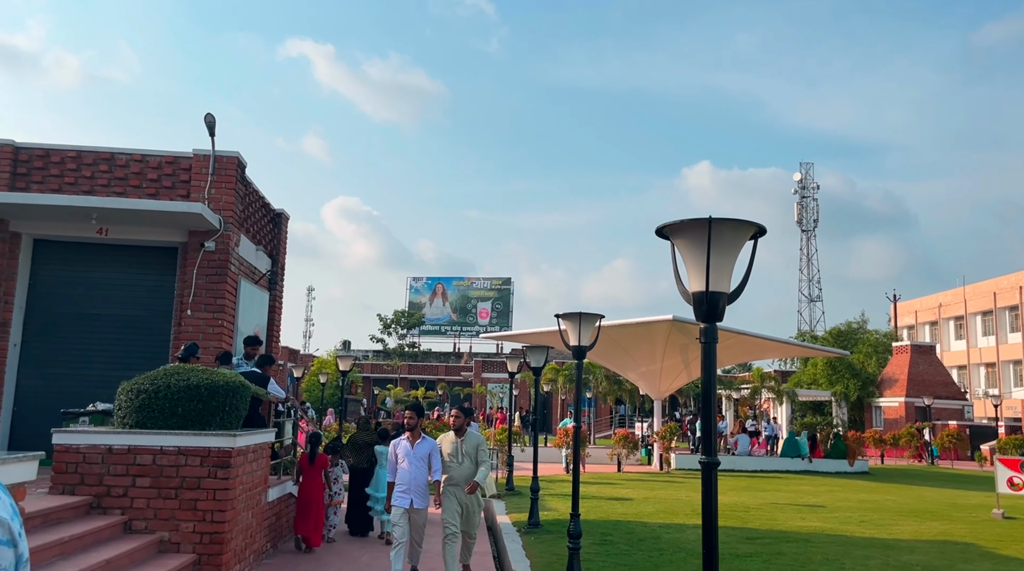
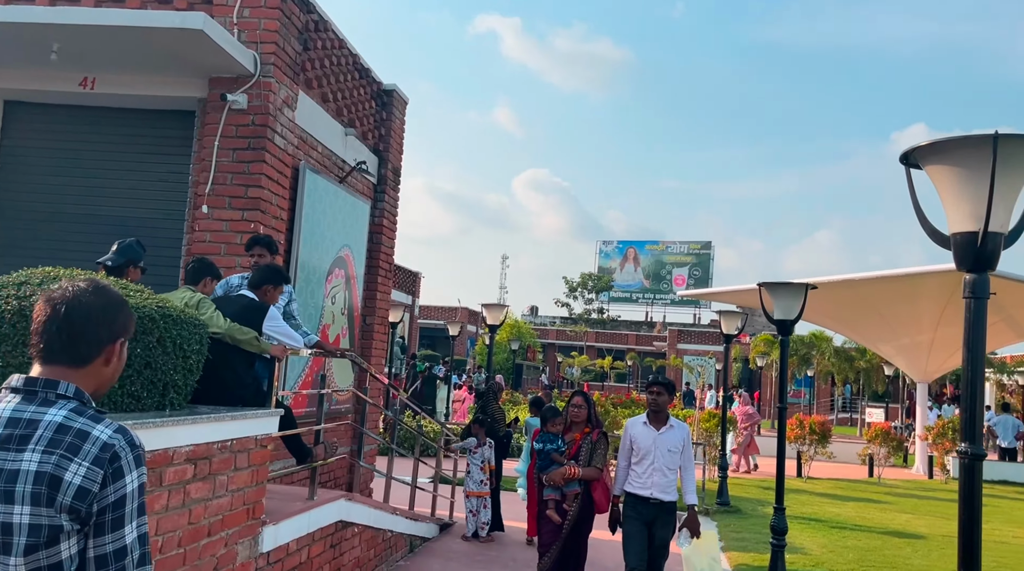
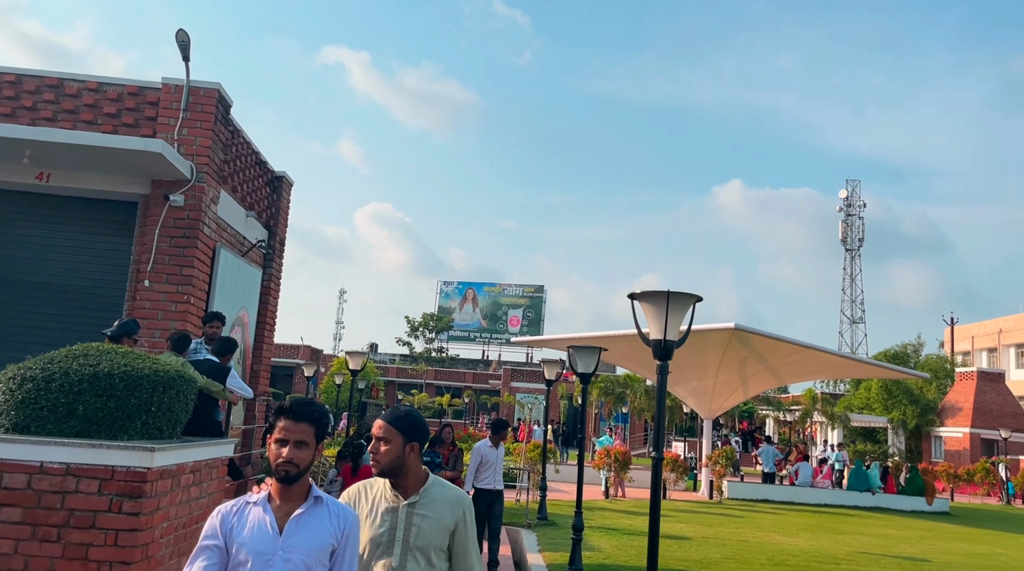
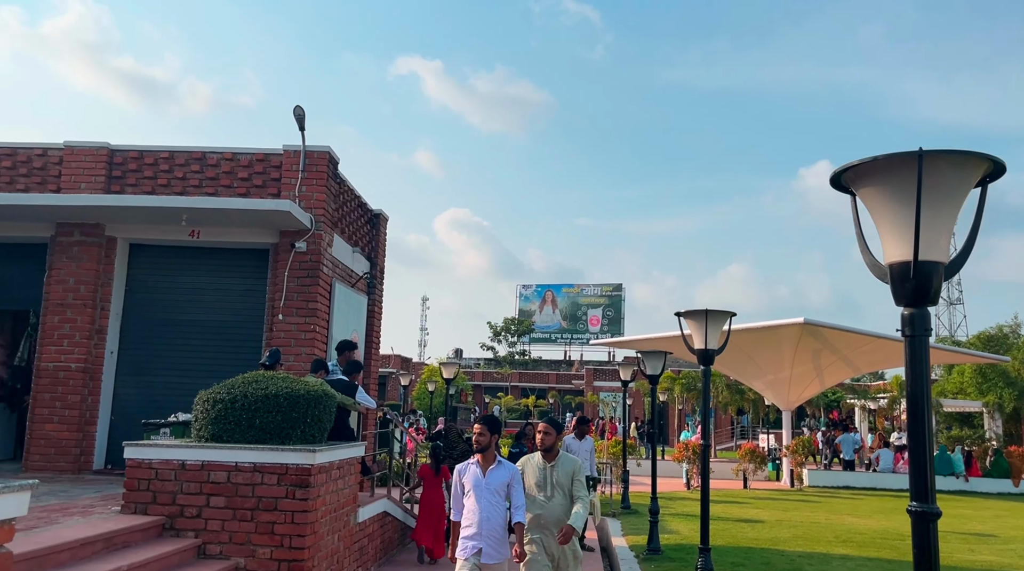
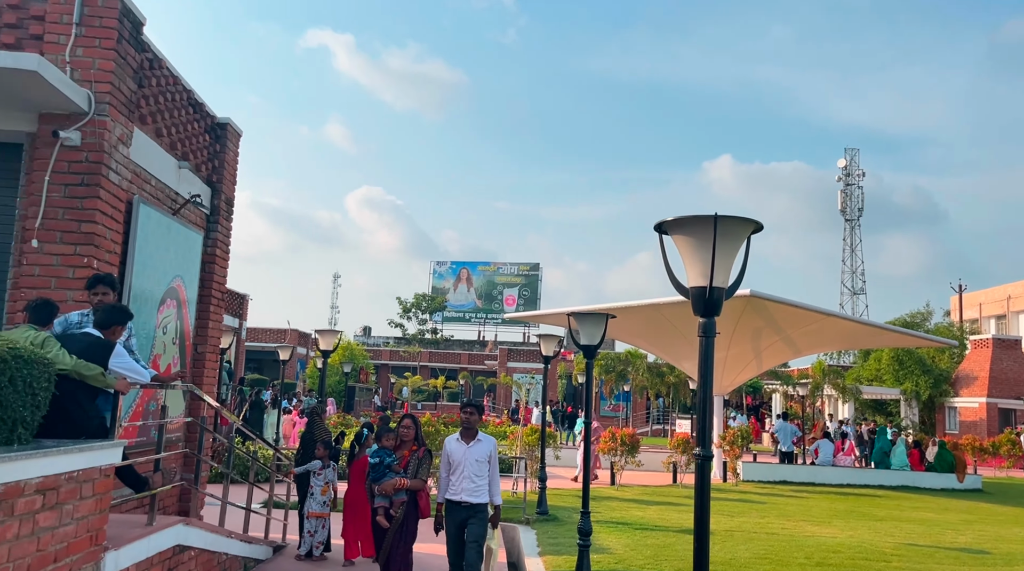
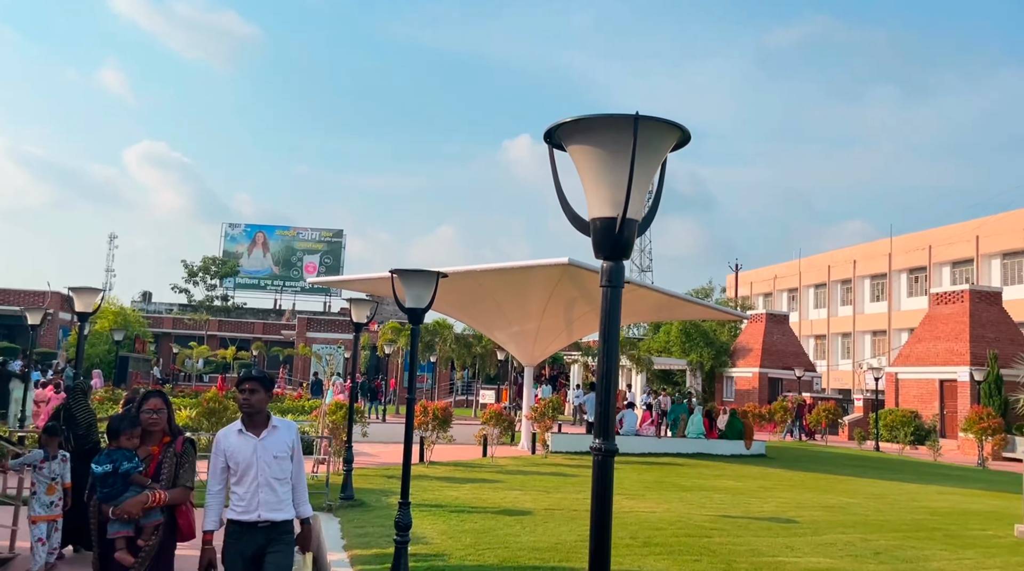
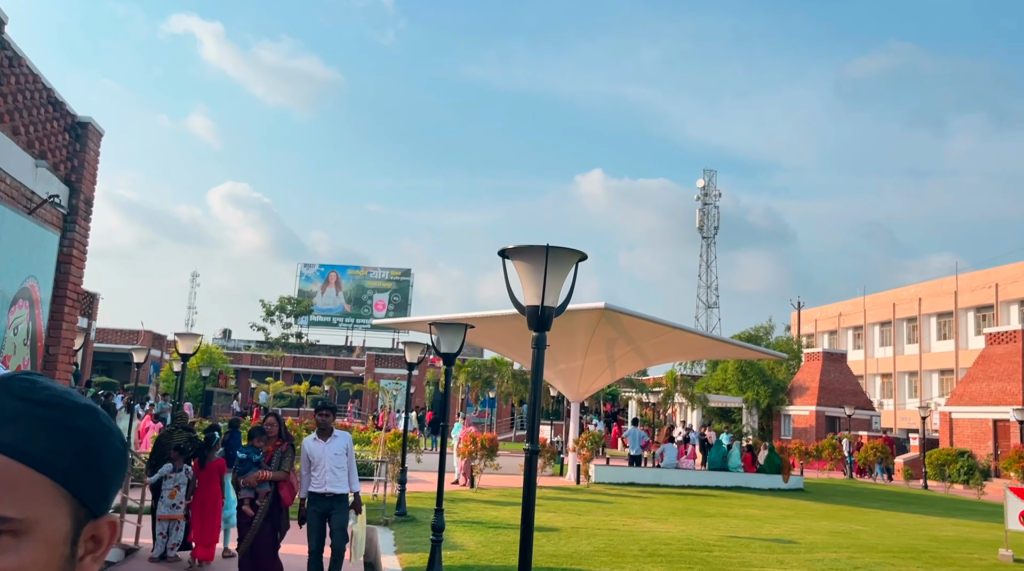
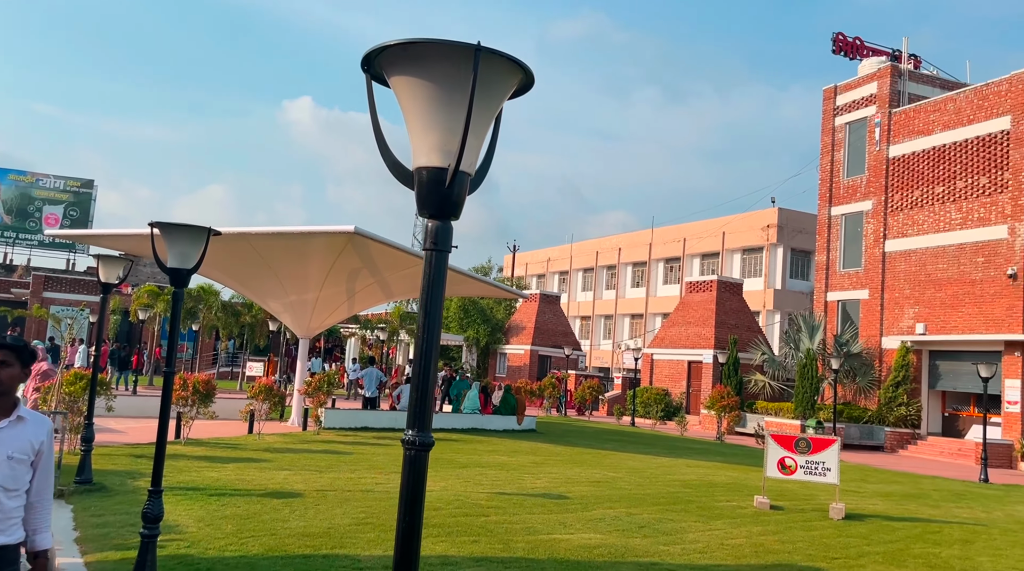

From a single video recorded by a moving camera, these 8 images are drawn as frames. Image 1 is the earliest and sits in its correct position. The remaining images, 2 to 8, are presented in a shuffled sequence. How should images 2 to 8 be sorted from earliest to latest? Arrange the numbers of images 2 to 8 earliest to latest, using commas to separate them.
4, 3, 7, 5, 2, 6, 8
